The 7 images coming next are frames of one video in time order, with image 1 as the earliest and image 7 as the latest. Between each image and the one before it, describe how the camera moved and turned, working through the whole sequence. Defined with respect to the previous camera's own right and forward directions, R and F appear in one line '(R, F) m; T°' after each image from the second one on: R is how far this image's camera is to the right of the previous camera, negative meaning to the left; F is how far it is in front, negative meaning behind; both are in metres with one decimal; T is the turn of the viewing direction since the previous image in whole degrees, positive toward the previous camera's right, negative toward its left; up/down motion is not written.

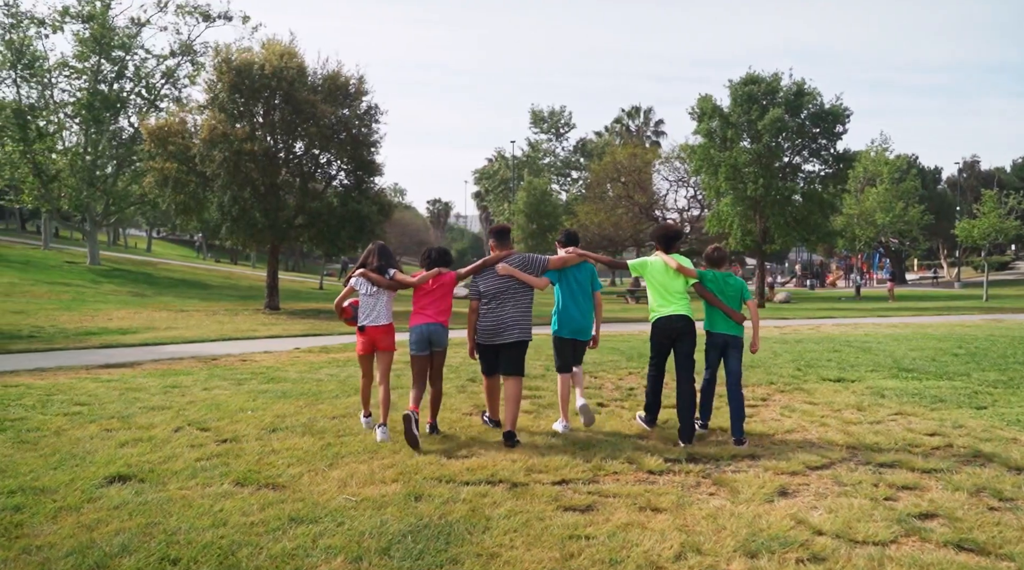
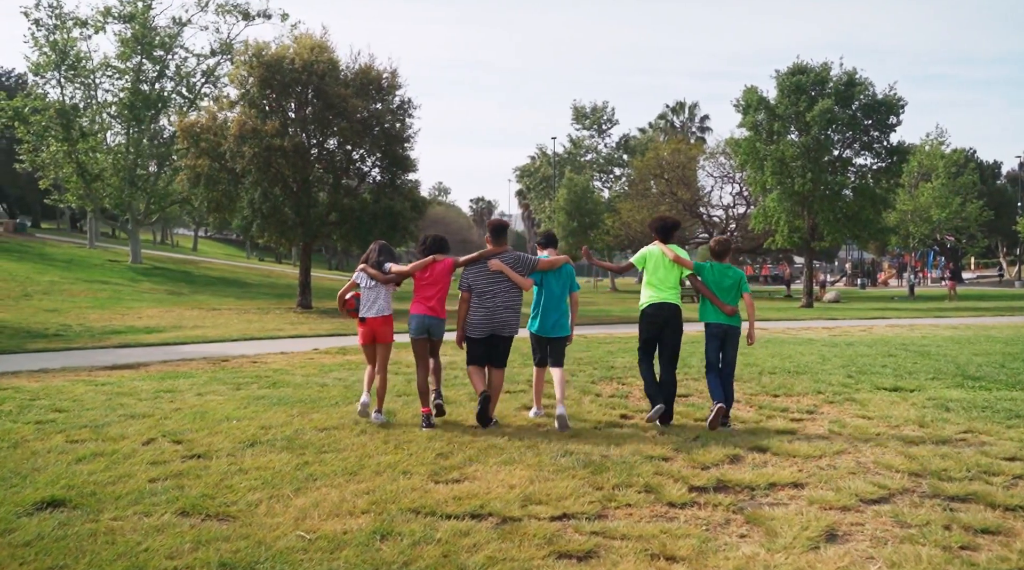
(+0.3, +0.9) m; -3°
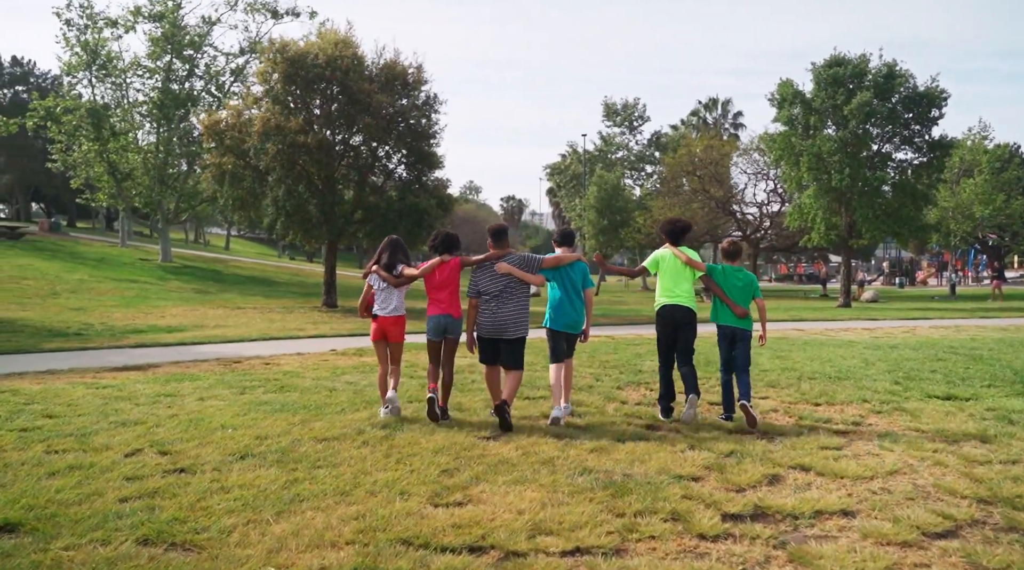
(+0.1, +0.6) m; -2°
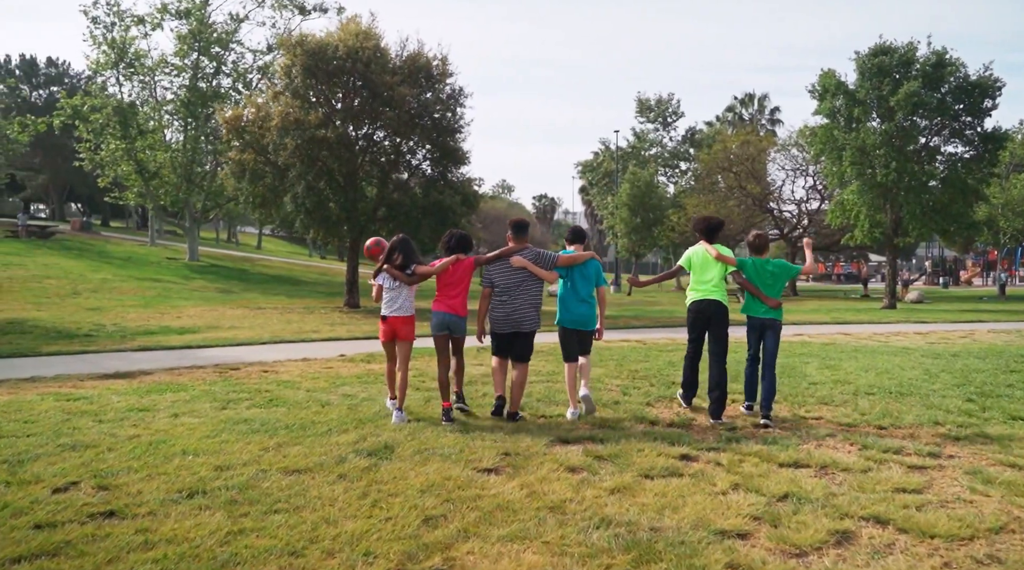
(+0.2, +1.1) m; -2°
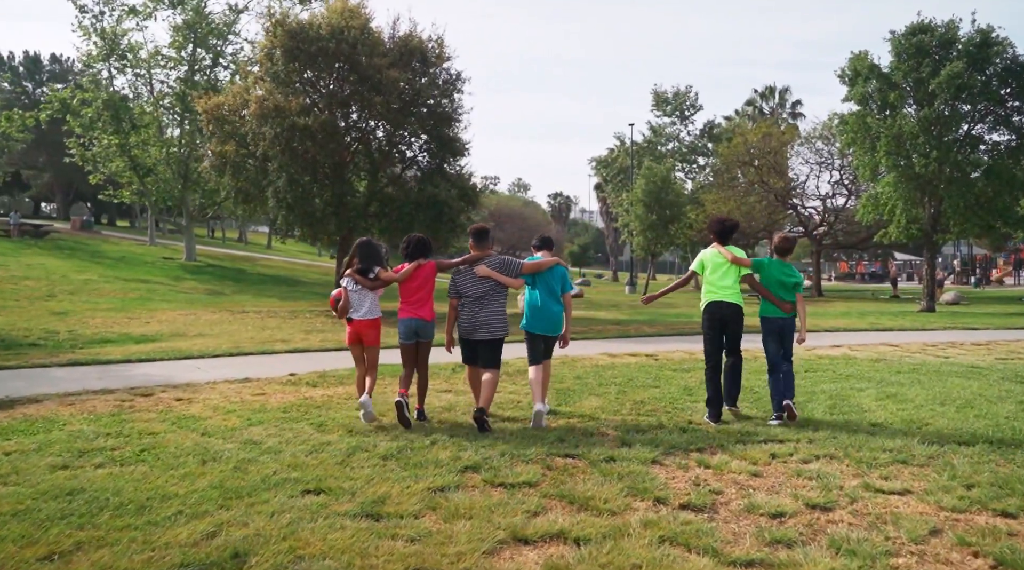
(+0.4, +2.4) m; -1°
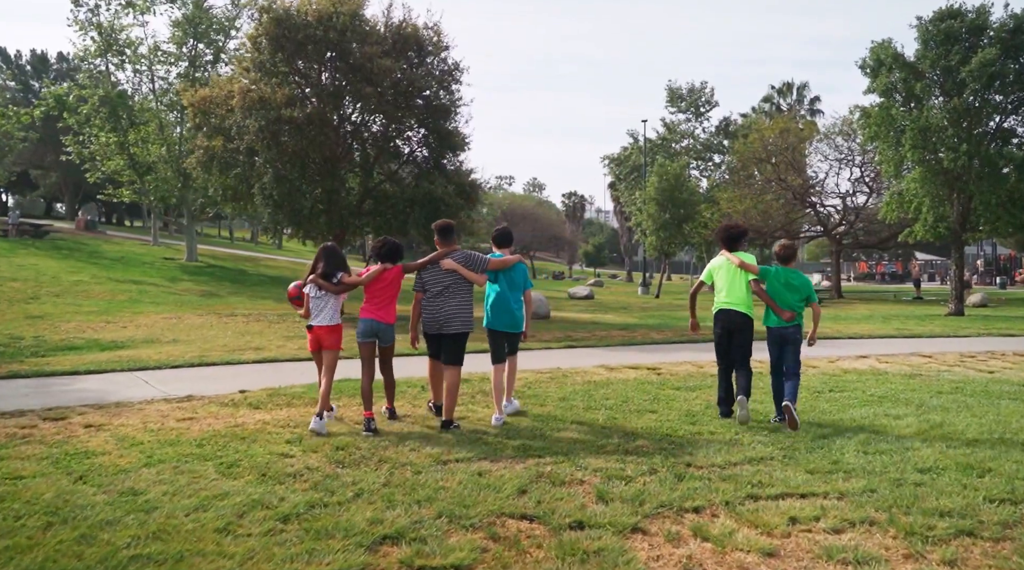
(+0.4, +1.5) m; -1°
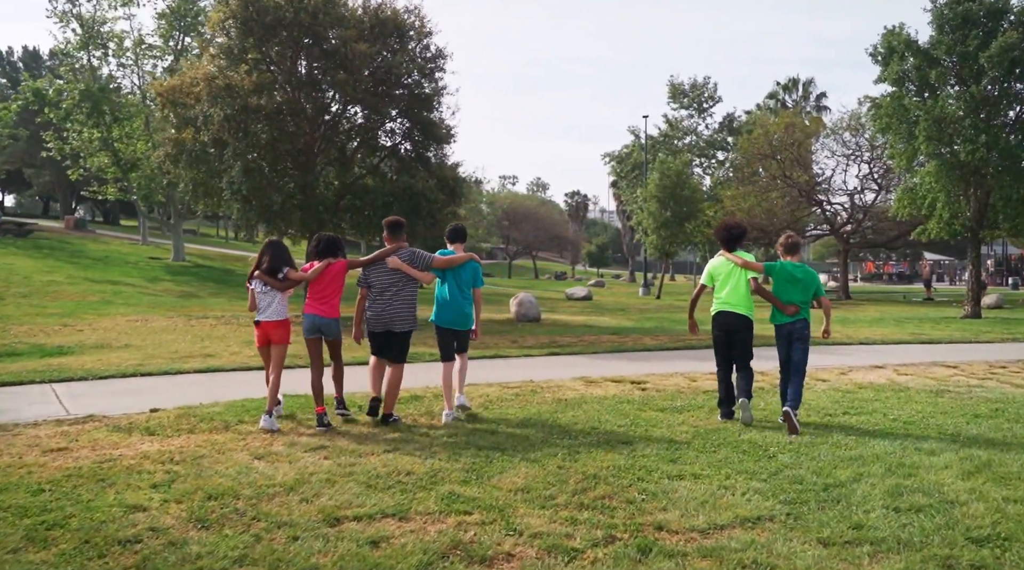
(+0.5, +1.5) m; 0°
